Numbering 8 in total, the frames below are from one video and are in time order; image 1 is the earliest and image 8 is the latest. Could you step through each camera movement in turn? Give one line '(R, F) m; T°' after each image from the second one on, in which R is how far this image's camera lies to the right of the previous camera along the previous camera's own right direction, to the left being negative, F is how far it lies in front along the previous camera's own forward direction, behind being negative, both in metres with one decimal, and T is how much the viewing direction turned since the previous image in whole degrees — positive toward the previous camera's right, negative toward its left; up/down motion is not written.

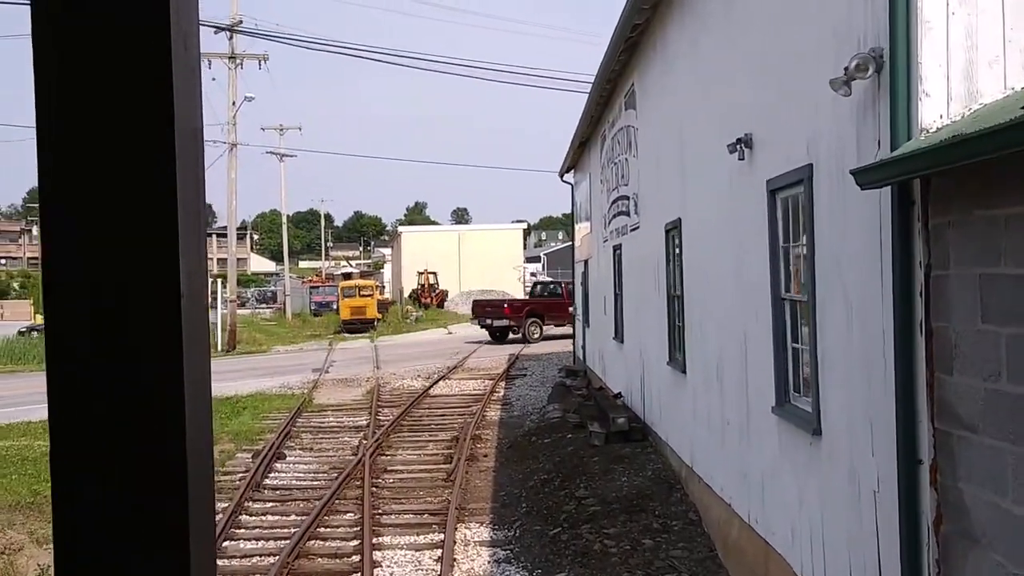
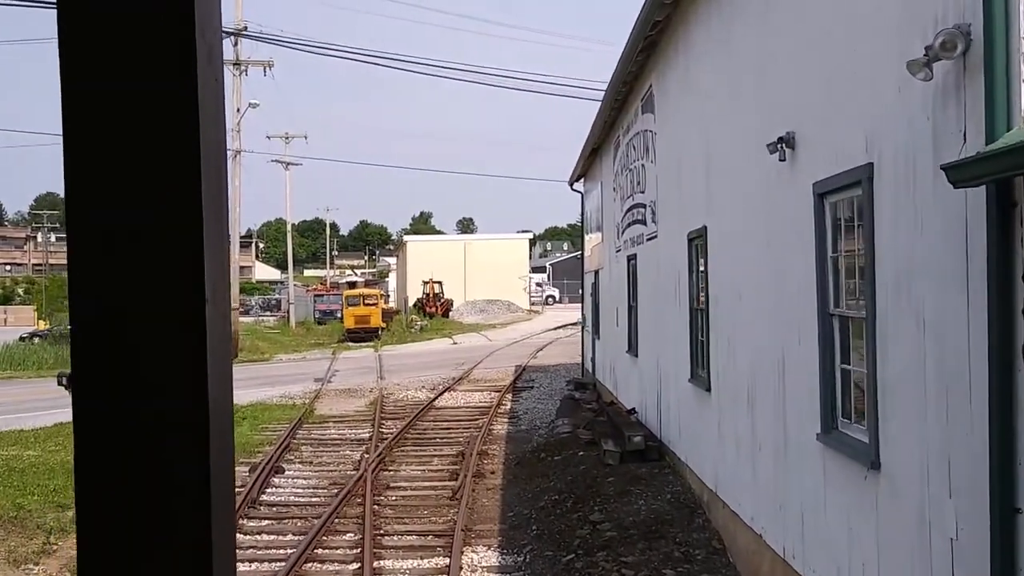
(-0.1, +0.5) m; 0°
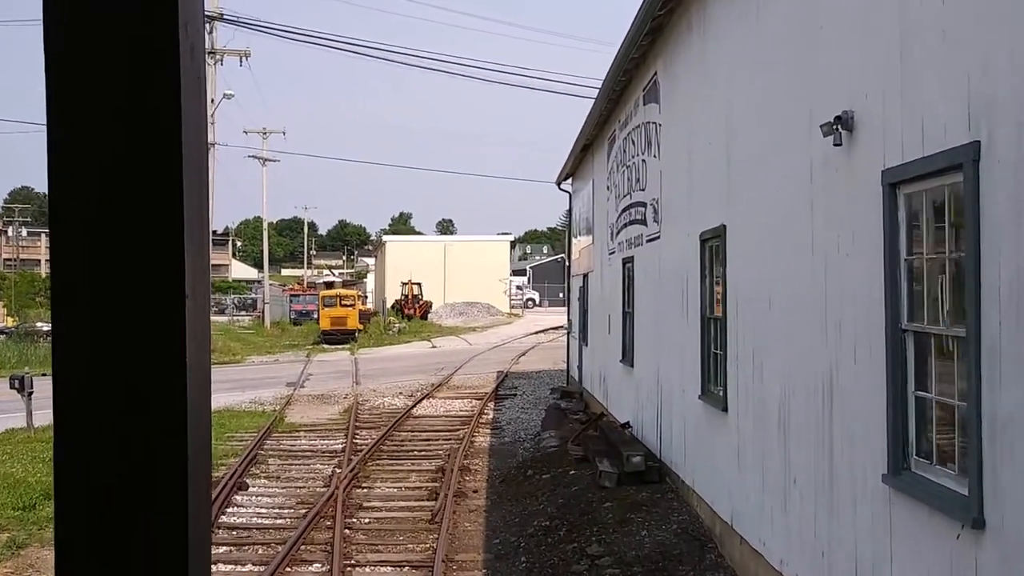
(-0.1, +0.9) m; +1°
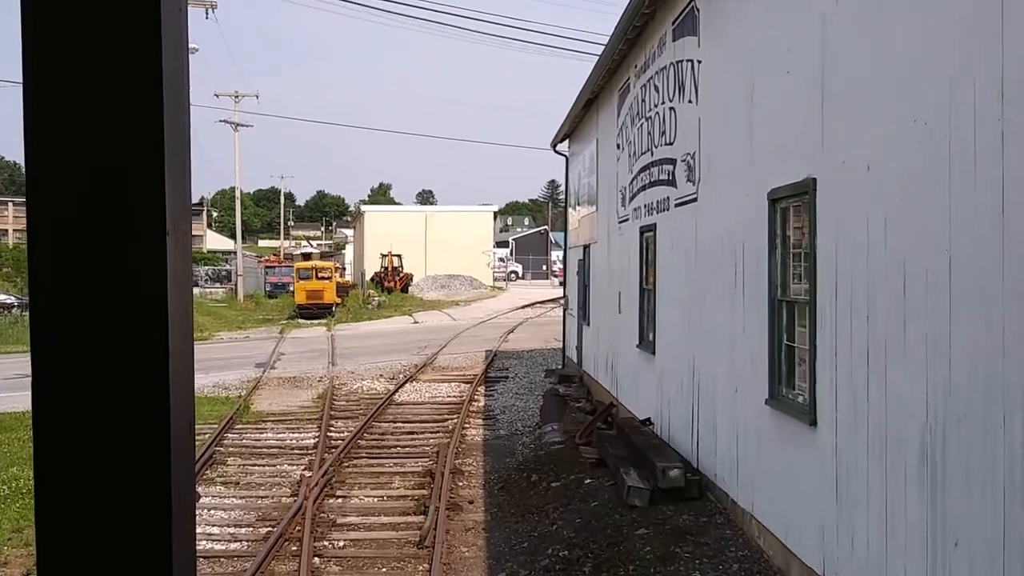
(-0.2, +1.8) m; +1°
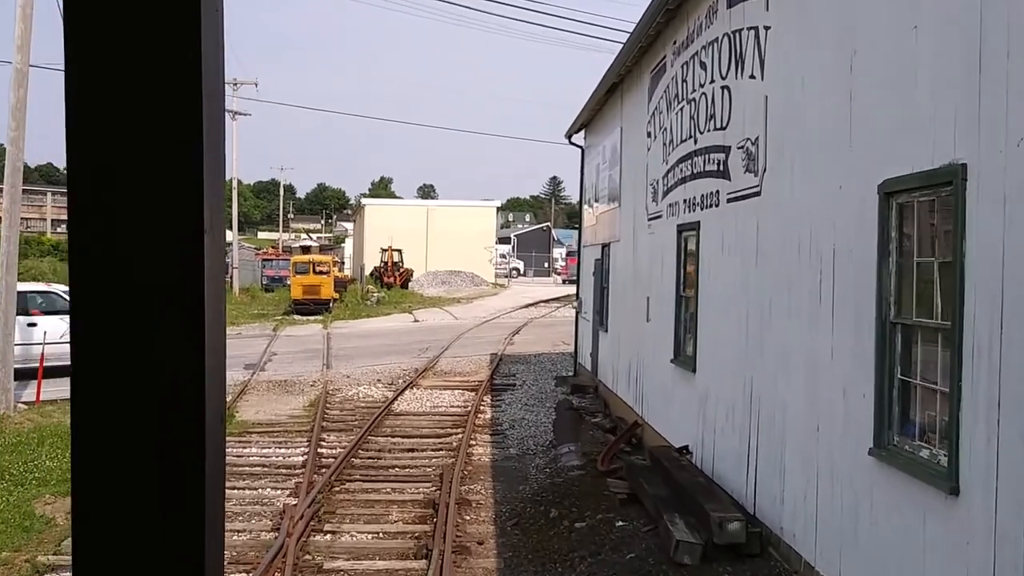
(-0.2, +1.3) m; 0°
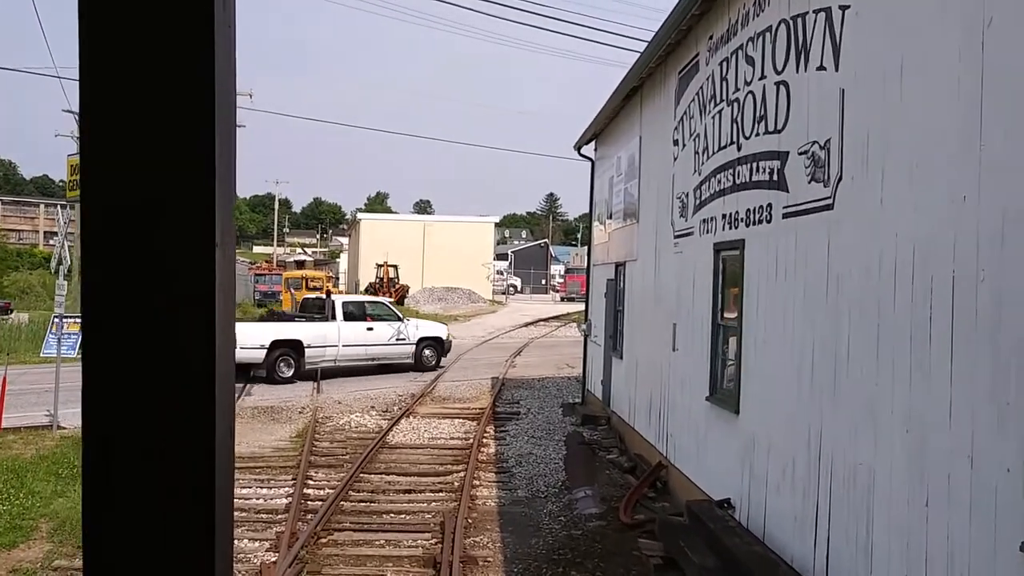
(-0.2, +1.1) m; 0°
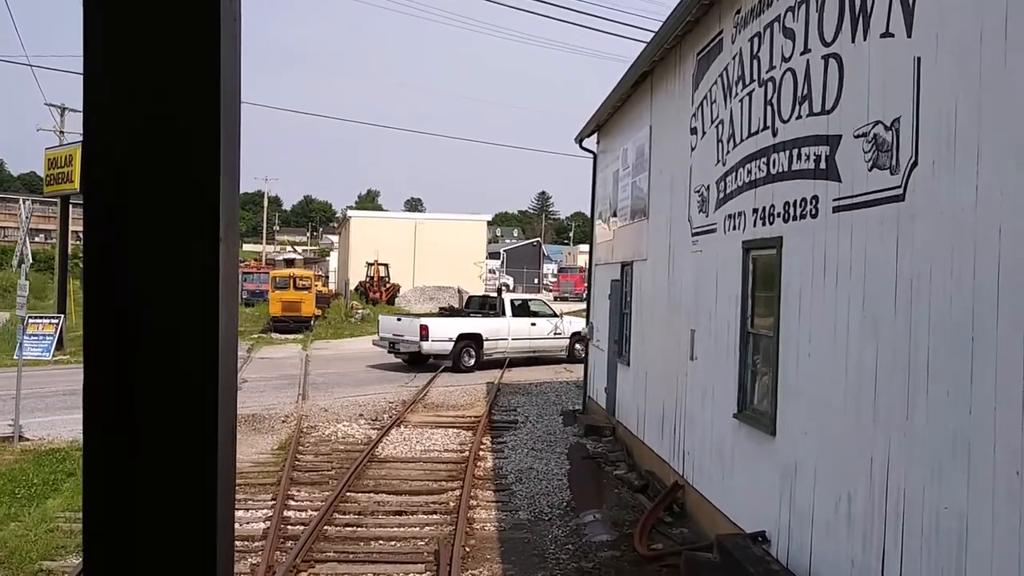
(-0.1, +0.9) m; +1°
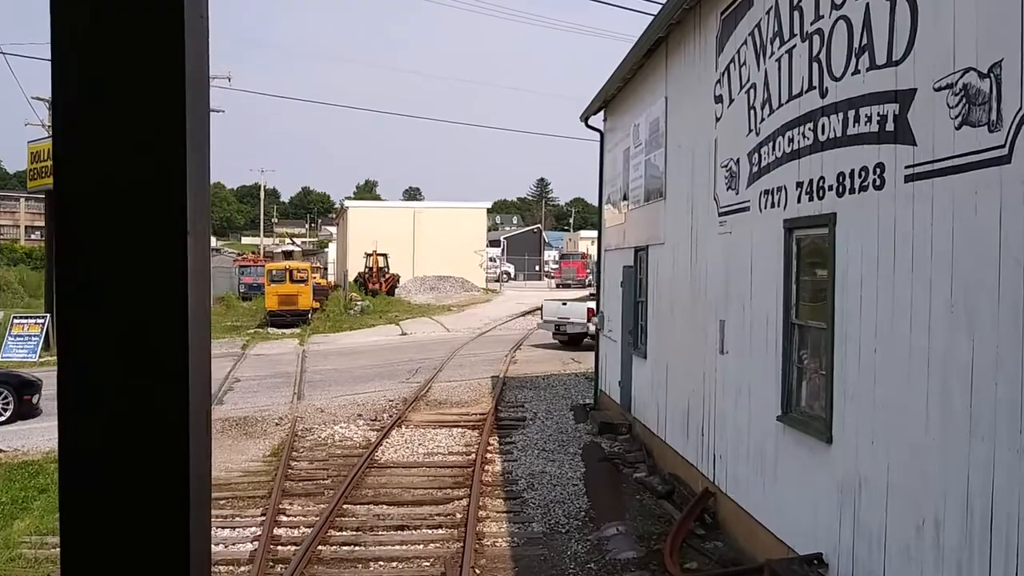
(-0.1, +0.9) m; 0°
